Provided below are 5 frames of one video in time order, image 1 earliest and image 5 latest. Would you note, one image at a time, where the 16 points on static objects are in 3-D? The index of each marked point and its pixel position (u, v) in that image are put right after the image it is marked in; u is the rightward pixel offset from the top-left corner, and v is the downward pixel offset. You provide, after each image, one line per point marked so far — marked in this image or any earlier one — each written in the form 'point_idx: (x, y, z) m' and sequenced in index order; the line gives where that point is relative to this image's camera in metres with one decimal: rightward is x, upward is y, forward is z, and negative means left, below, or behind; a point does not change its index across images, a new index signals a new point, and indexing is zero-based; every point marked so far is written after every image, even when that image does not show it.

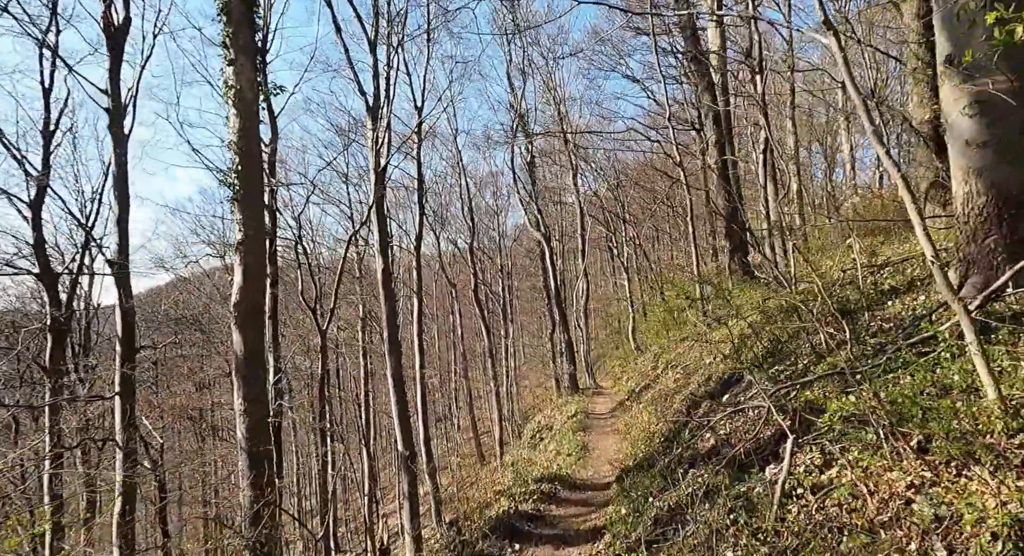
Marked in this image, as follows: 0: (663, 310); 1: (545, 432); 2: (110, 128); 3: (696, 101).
0: (+4.1, -1.0, +17.8) m
1: (+0.7, -3.6, +15.2) m
2: (-6.0, +2.2, +9.9) m
3: (+4.4, +4.2, +15.8) m
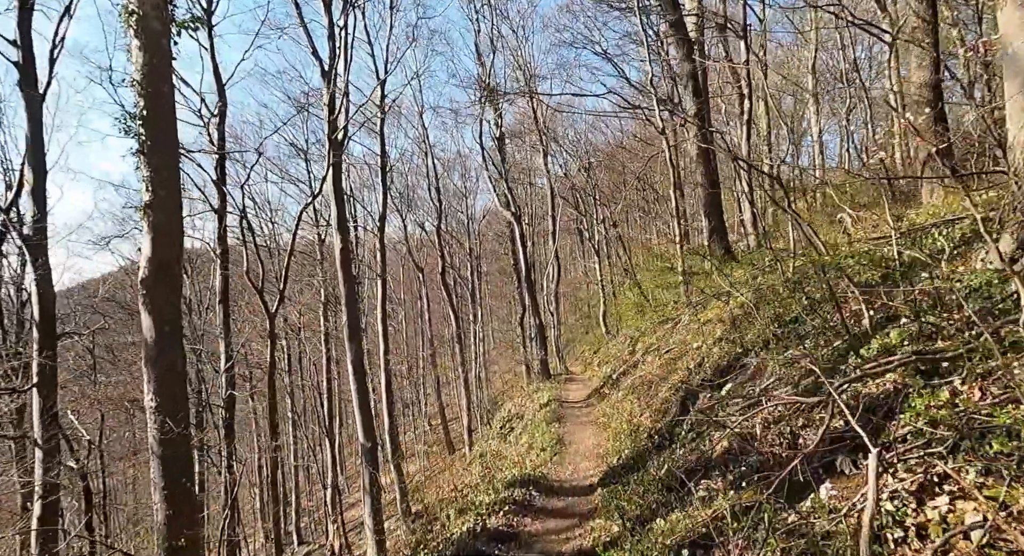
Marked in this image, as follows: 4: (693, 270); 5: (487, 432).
0: (+3.2, -0.5, +17.2) m
1: (+0.1, -3.2, +14.4) m
2: (-6.4, +2.5, +8.8) m
3: (+3.7, +4.6, +15.1) m
4: (+3.3, +0.1, +11.9) m
5: (-0.6, -3.6, +15.4) m
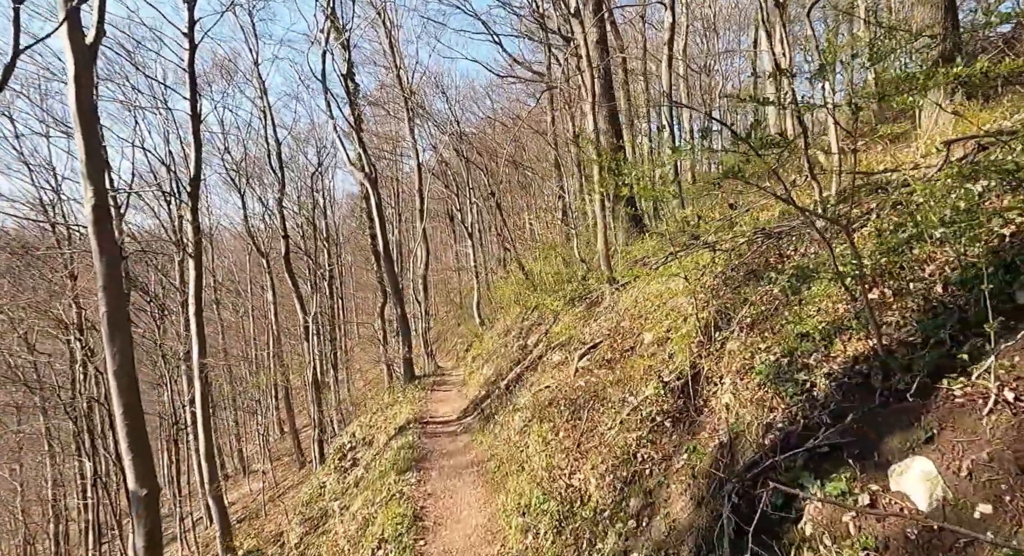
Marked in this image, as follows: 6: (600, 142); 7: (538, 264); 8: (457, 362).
0: (+0.2, 0.0, +14.3) m
1: (-2.4, -2.8, +11.0) m
2: (-7.7, +2.8, +4.1) m
3: (+1.0, +5.1, +12.2) m
4: (+1.2, +0.5, +9.1) m
5: (-3.2, -3.2, +11.9) m
6: (+1.5, +2.3, +11.2) m
7: (+0.5, +0.3, +13.1) m
8: (-1.6, -2.5, +19.6) m
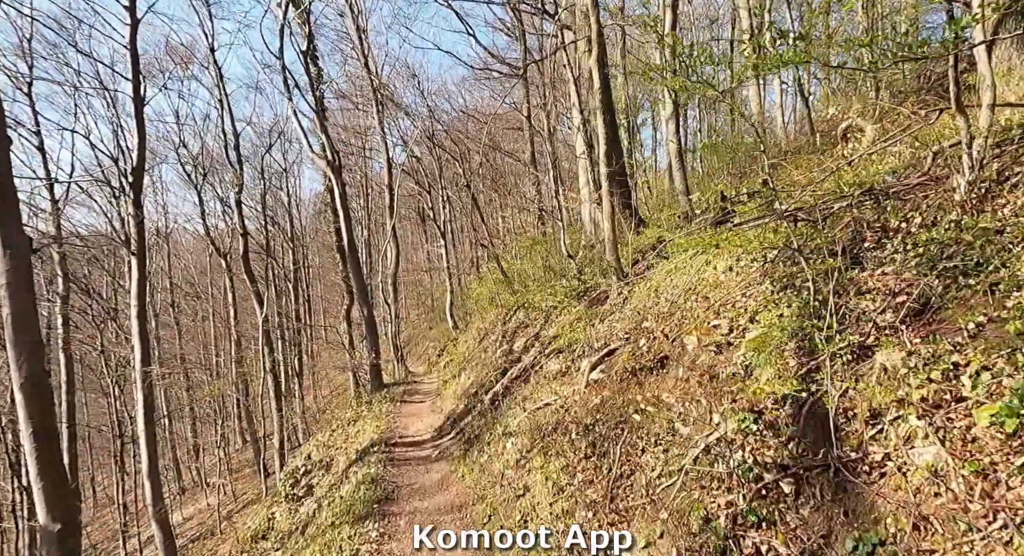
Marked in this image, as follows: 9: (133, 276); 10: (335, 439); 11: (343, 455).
0: (-0.2, 0.0, +13.1) m
1: (-2.7, -2.7, +9.7) m
2: (-7.7, +2.9, +2.7) m
3: (+0.6, +5.1, +11.1) m
4: (+1.0, +0.6, +8.0) m
5: (-3.5, -3.1, +10.6) m
6: (+1.1, +2.3, +10.2) m
7: (+0.1, +0.3, +12.0) m
8: (-2.3, -2.5, +18.3) m
9: (-8.0, 0.0, +14.5) m
10: (-2.8, -2.6, +10.8) m
11: (-2.5, -2.5, +9.8) m
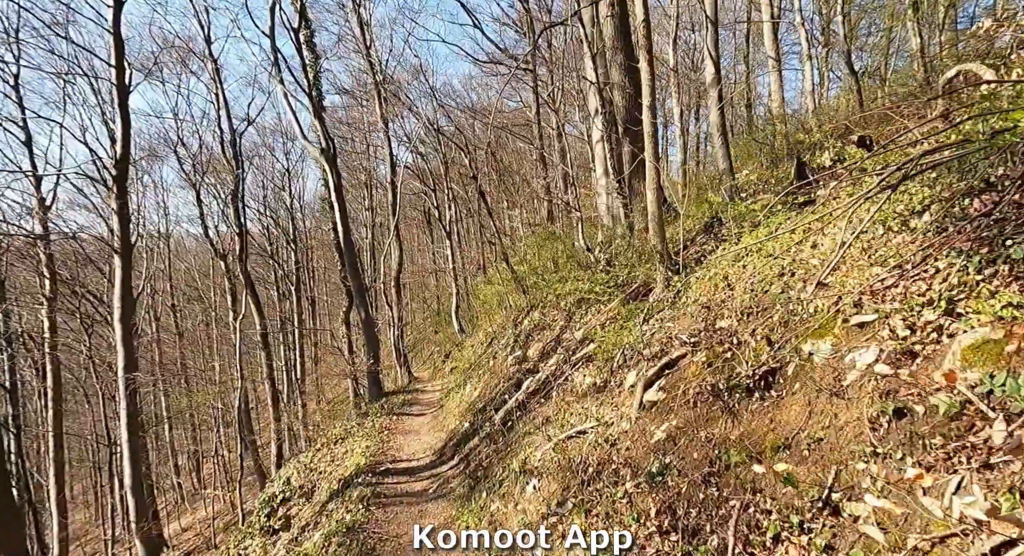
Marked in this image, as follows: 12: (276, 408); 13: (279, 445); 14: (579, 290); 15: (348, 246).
0: (0.0, 0.0, +12.0) m
1: (-2.5, -2.7, +8.6) m
2: (-7.6, +2.9, +1.7) m
3: (+0.8, +5.2, +10.1) m
4: (+1.1, +0.6, +6.8) m
5: (-3.4, -3.1, +9.5) m
6: (+1.3, +2.4, +9.1) m
7: (+0.3, +0.4, +10.9) m
8: (-2.0, -2.5, +17.2) m
9: (-7.8, 0.0, +13.4) m
10: (-2.7, -2.5, +9.7) m
11: (-2.3, -2.5, +8.7) m
12: (-6.9, -3.8, +19.5) m
13: (-6.7, -4.8, +19.2) m
14: (+0.8, 0.0, +8.3) m
15: (-4.1, +0.8, +17.4) m
